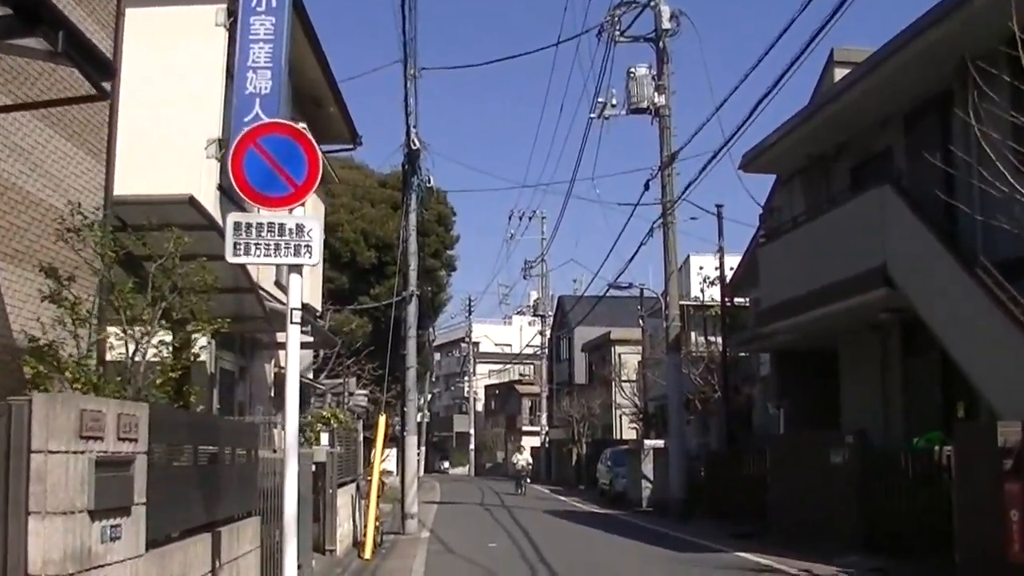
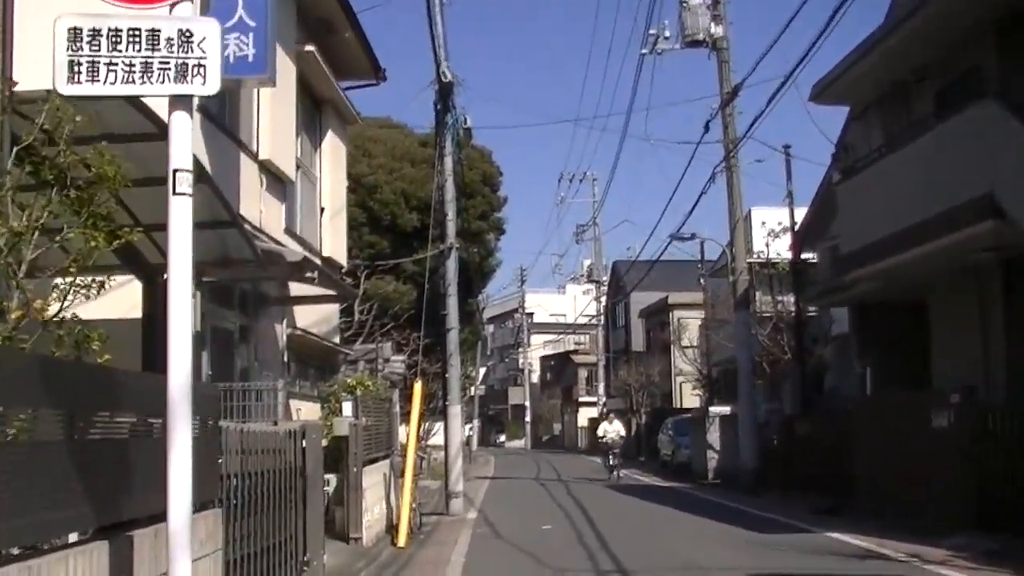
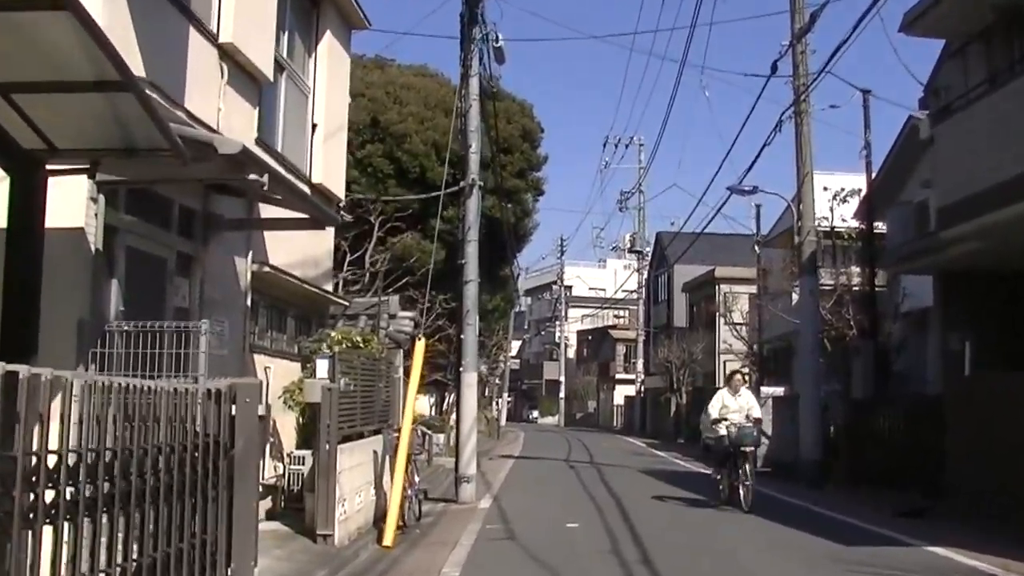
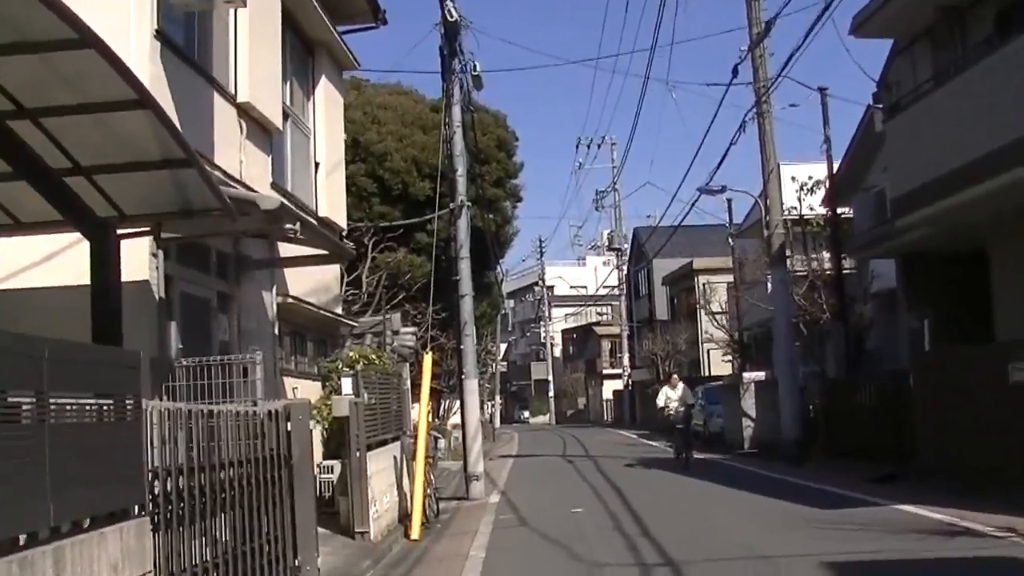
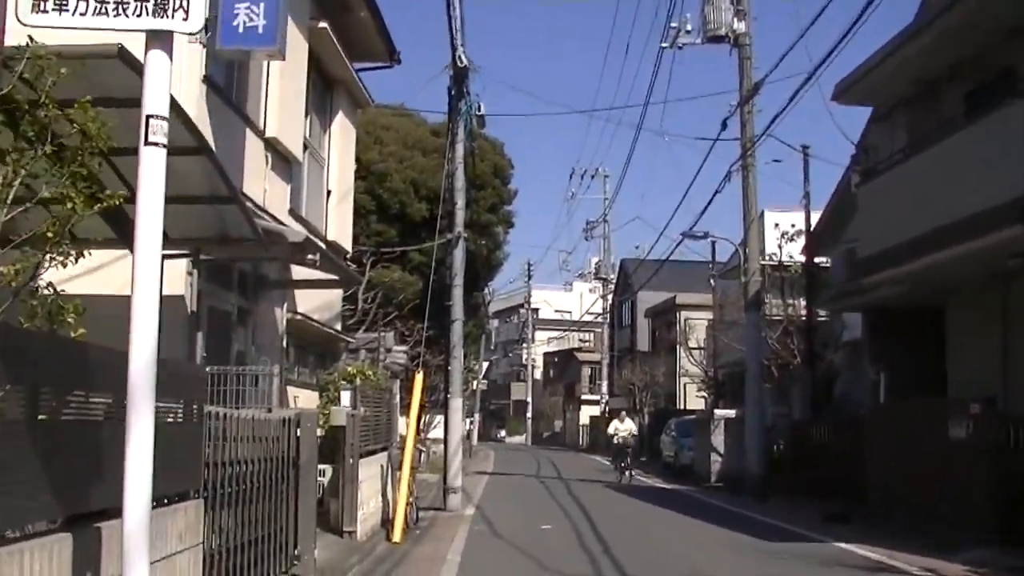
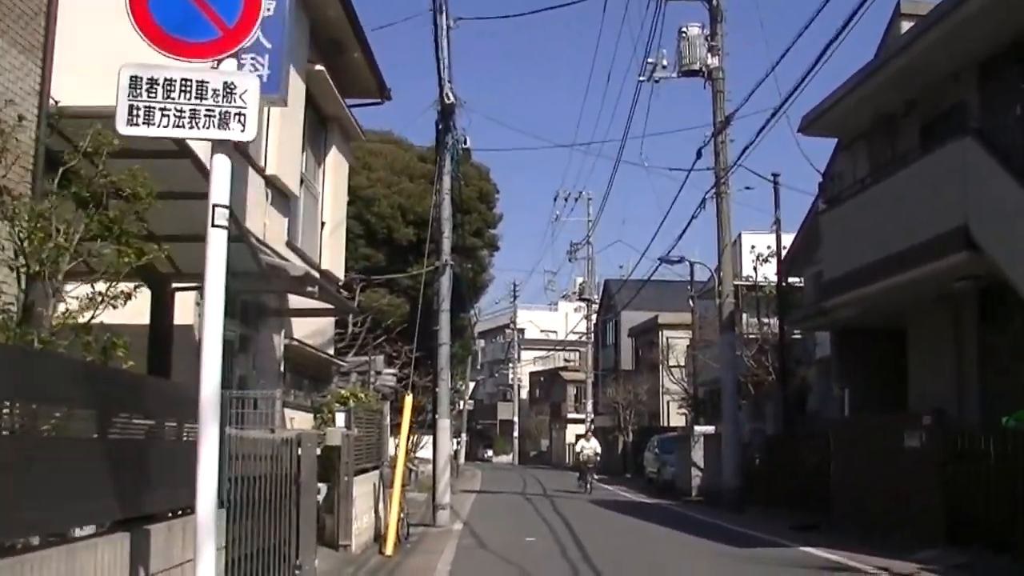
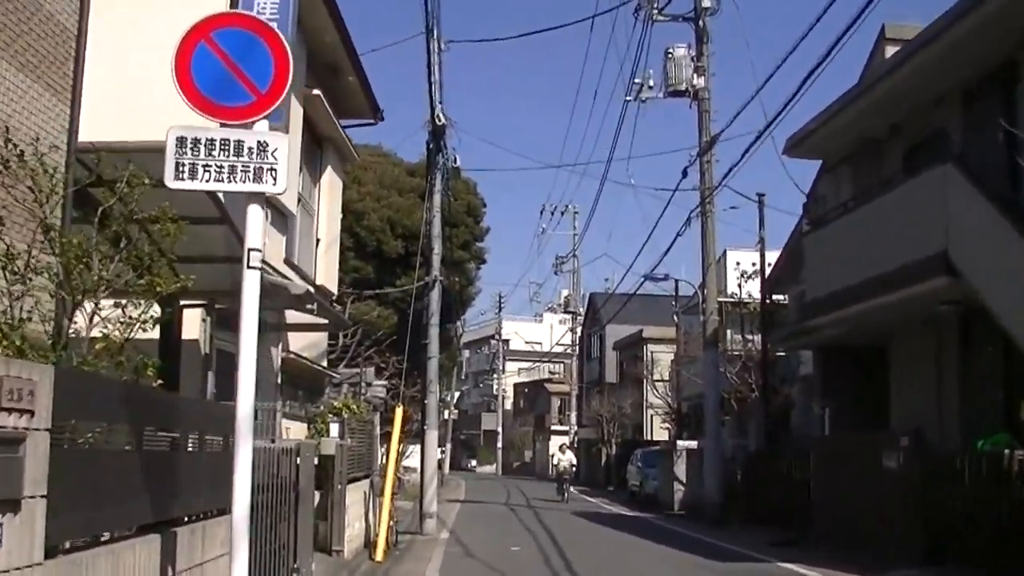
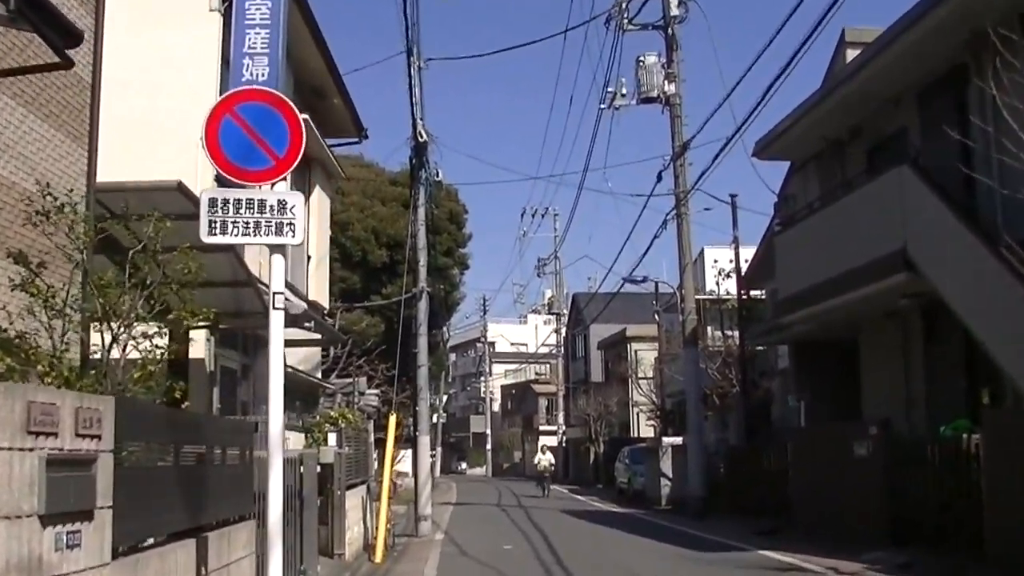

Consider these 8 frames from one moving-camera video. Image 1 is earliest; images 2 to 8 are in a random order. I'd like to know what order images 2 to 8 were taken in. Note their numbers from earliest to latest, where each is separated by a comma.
8, 7, 6, 2, 5, 4, 3
